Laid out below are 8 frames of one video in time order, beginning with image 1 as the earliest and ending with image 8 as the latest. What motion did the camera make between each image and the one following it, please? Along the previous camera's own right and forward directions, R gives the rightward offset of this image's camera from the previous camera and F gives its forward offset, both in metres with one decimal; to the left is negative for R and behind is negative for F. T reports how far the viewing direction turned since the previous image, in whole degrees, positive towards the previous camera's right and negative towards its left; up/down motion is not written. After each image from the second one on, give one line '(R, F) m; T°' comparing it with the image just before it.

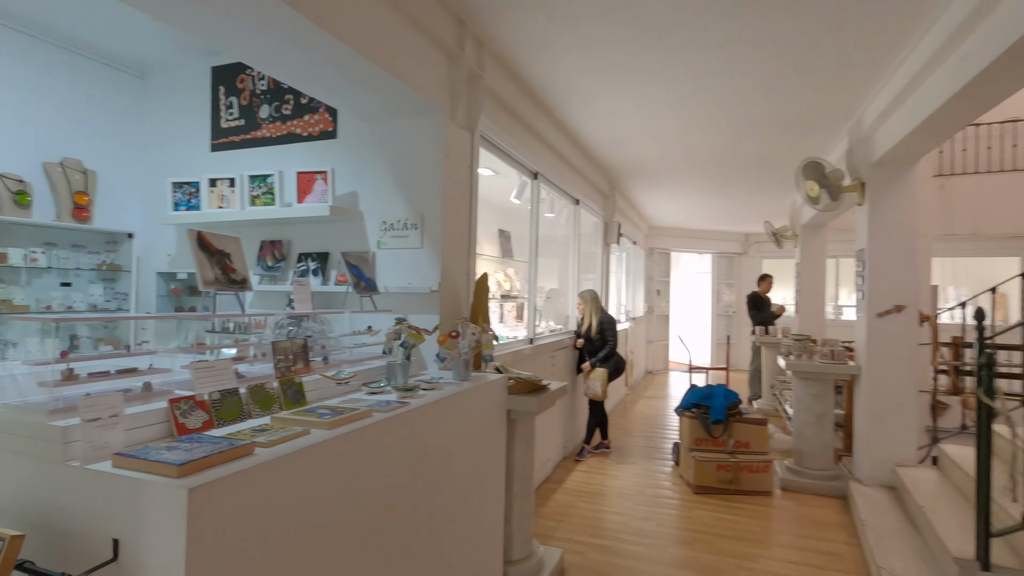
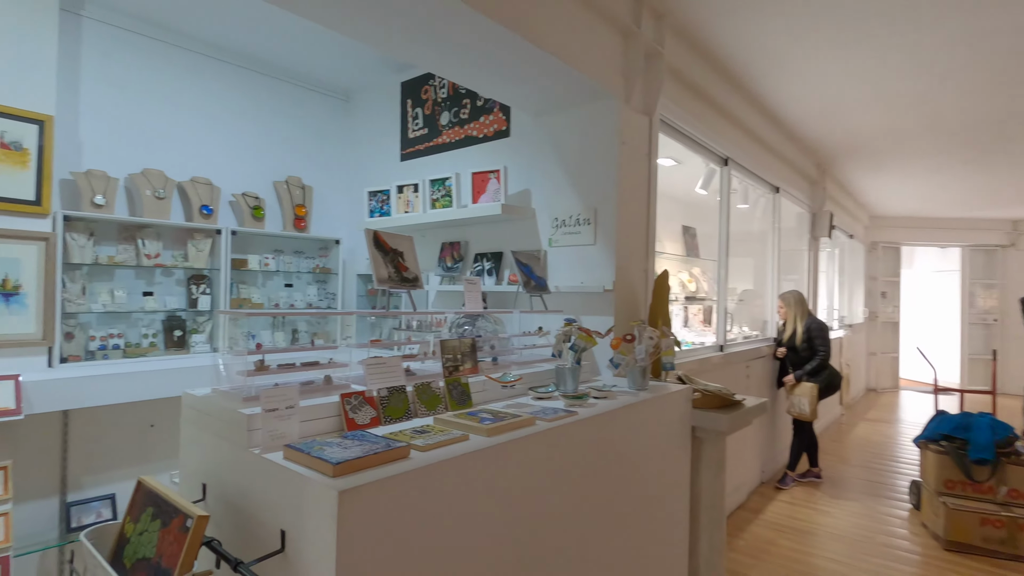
(0.0, +0.2) m; -19°
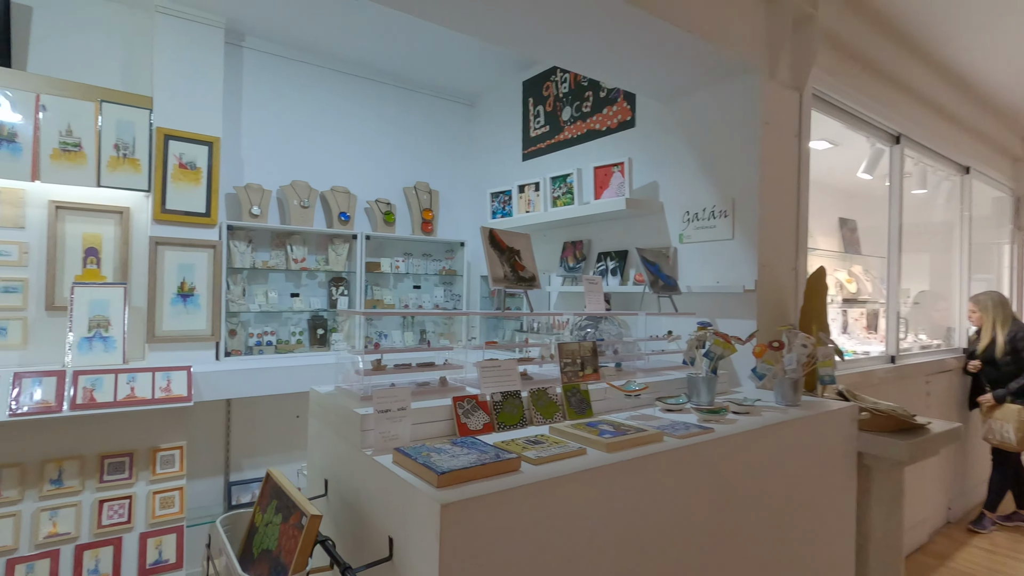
(0.0, +0.1) m; -14°
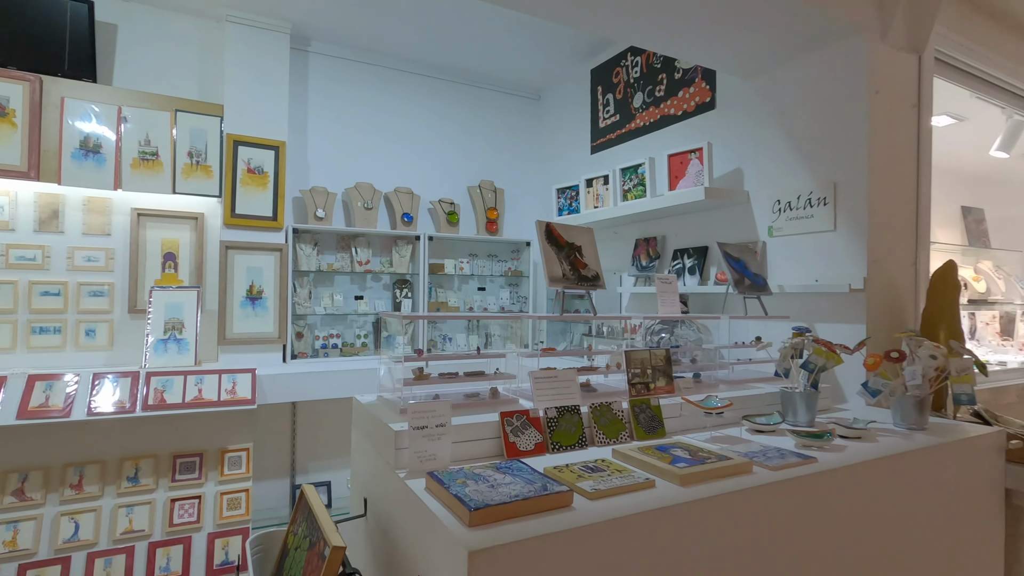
(+0.1, +0.2) m; -8°
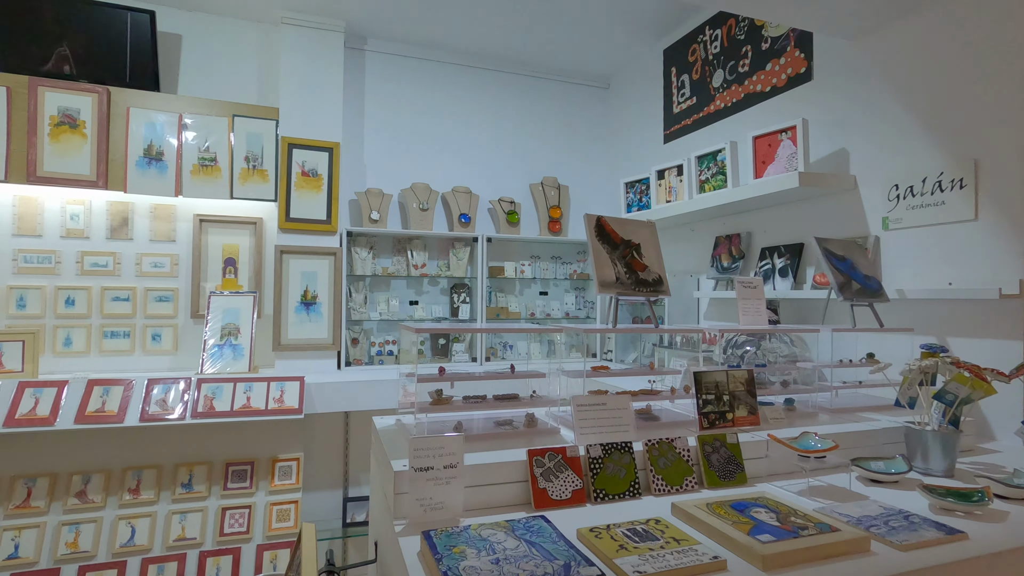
(+0.1, +0.3) m; -9°
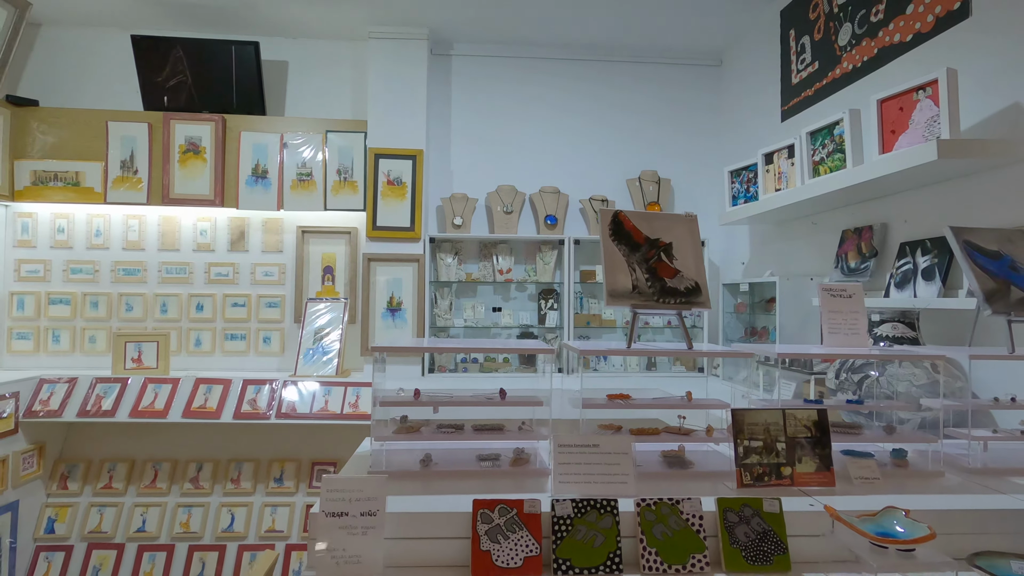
(+0.3, +0.3) m; -16°
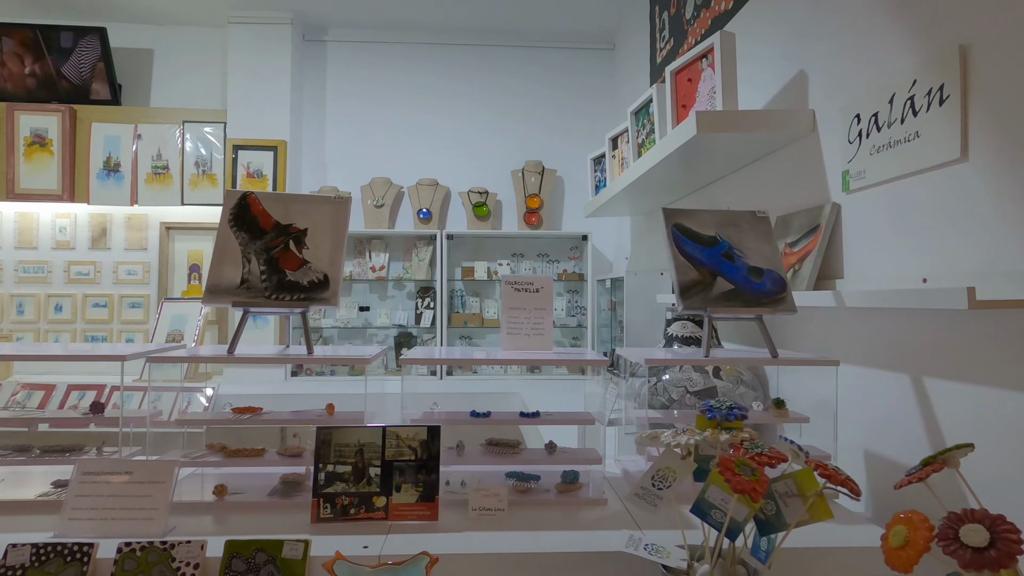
(+0.8, +0.2) m; -1°
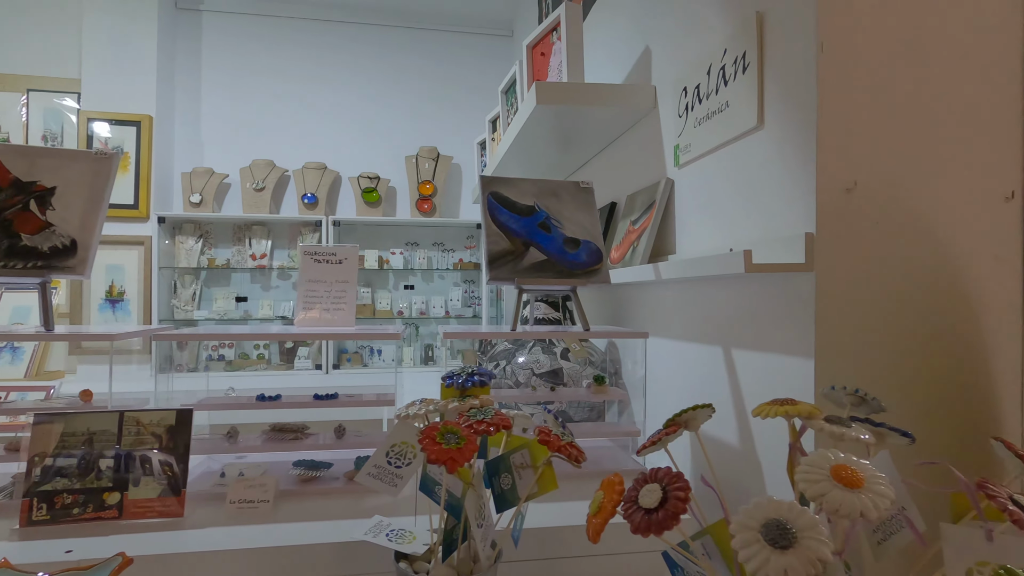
(+0.3, +0.1) m; +7°
